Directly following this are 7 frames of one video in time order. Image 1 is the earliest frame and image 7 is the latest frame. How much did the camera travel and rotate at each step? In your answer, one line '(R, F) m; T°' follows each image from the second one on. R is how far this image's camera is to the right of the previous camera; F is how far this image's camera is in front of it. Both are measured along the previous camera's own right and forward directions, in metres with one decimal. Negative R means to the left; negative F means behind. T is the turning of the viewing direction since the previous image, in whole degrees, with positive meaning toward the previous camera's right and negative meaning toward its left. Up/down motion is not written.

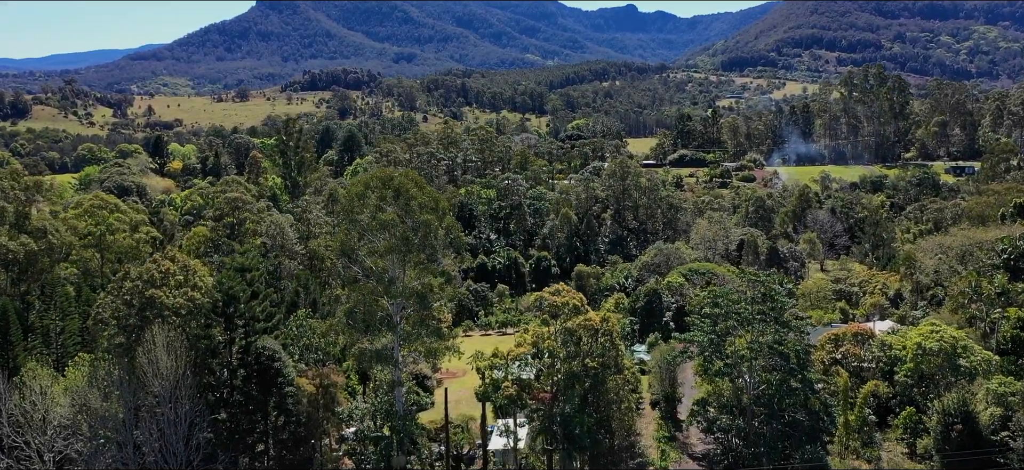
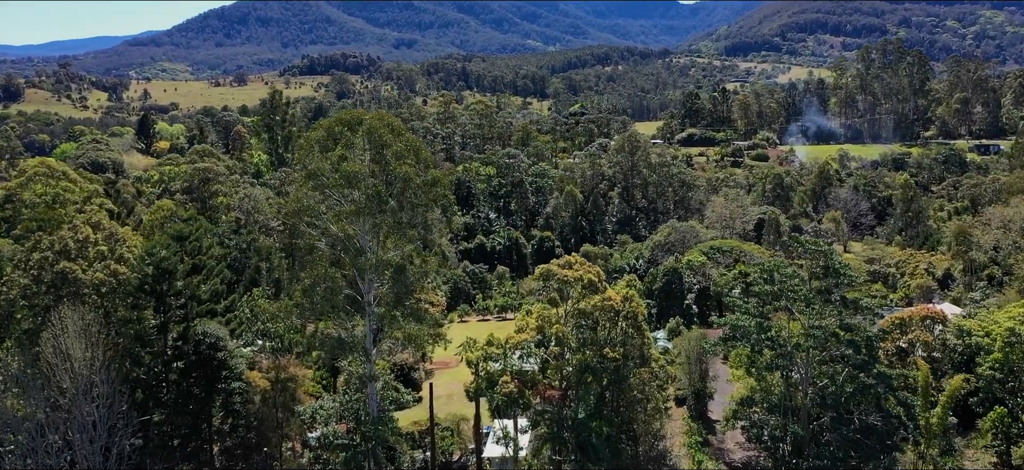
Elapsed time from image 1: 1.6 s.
(+0.1, +5.3) m; 0°
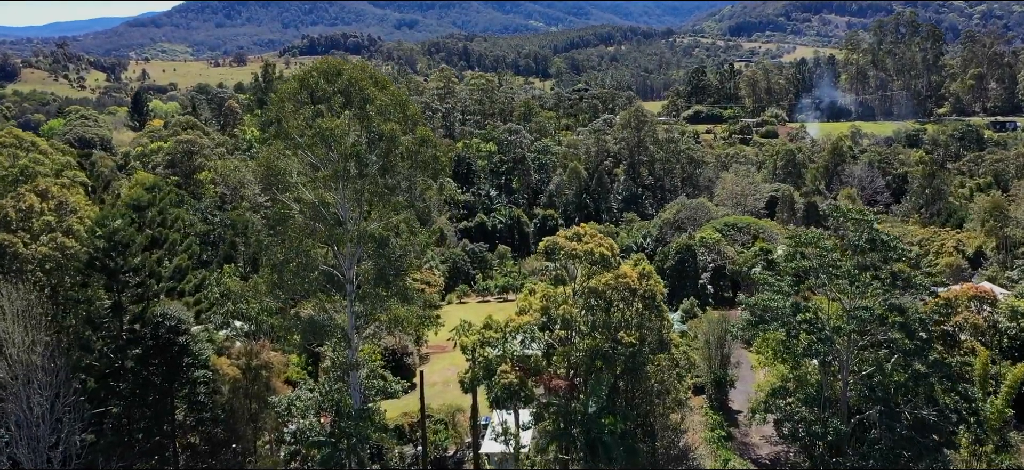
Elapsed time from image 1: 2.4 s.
(0.0, +2.7) m; 0°
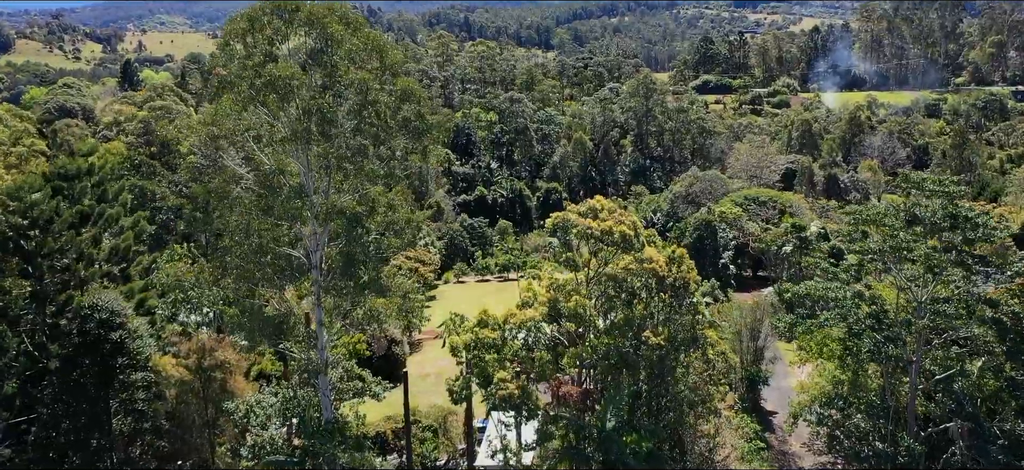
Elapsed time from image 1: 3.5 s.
(0.0, +3.4) m; 0°
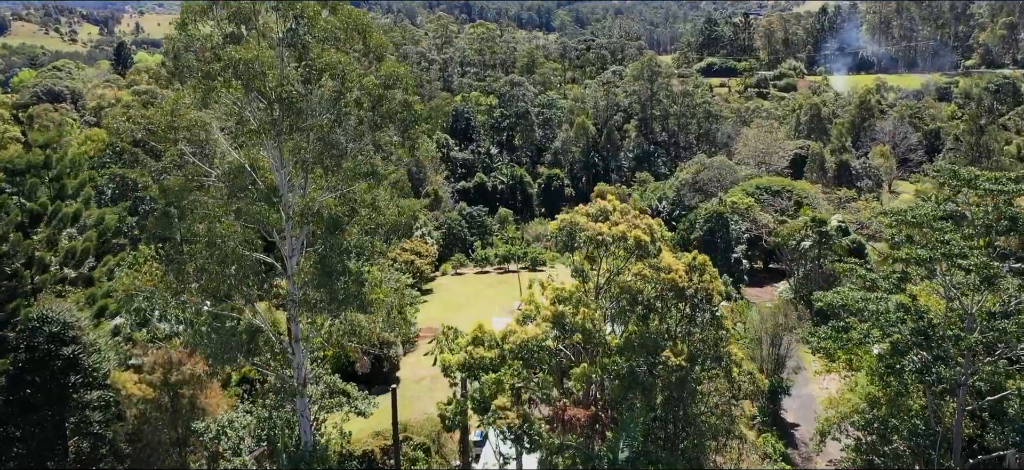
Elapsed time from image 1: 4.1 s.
(0.0, +1.8) m; 0°
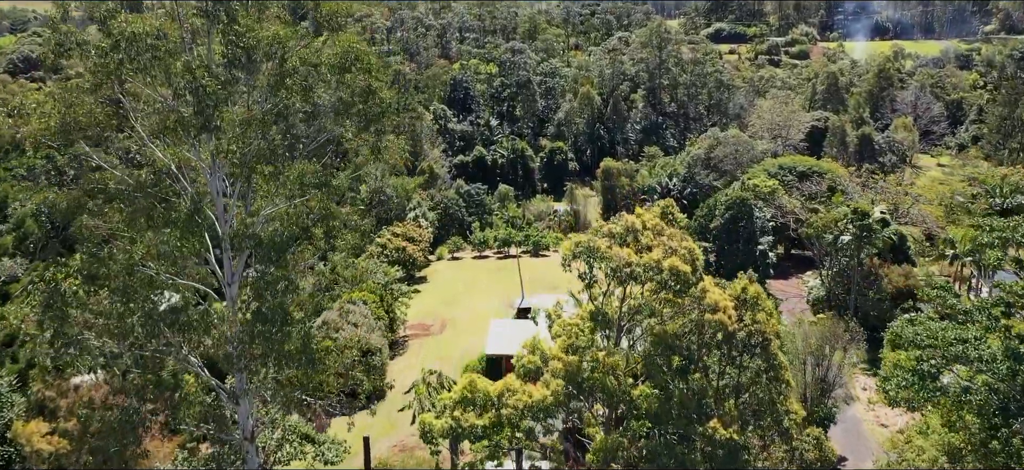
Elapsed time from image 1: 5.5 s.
(0.0, +3.1) m; 0°
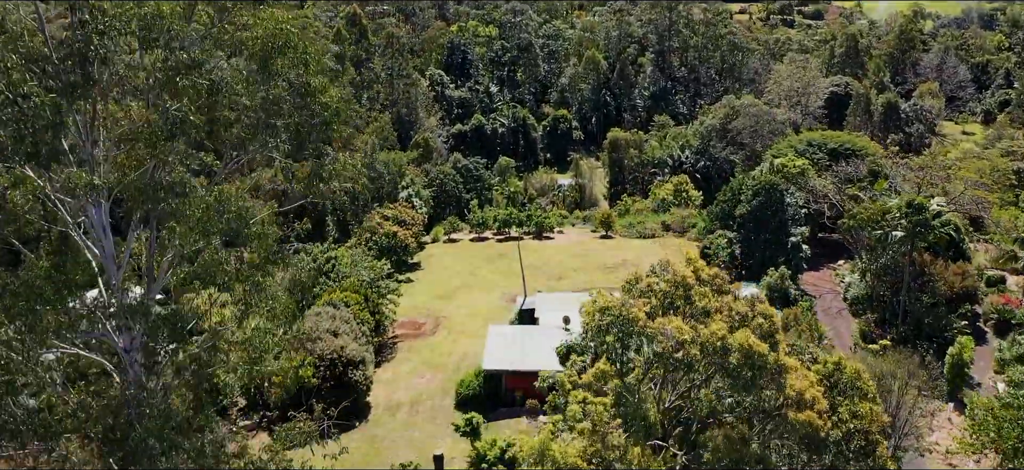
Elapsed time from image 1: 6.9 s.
(0.0, +3.0) m; 0°
